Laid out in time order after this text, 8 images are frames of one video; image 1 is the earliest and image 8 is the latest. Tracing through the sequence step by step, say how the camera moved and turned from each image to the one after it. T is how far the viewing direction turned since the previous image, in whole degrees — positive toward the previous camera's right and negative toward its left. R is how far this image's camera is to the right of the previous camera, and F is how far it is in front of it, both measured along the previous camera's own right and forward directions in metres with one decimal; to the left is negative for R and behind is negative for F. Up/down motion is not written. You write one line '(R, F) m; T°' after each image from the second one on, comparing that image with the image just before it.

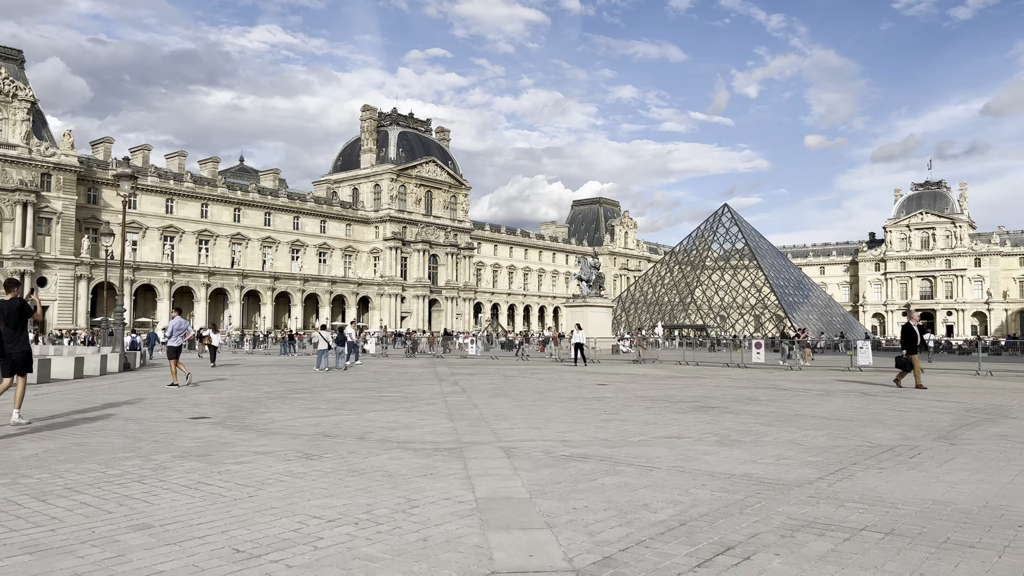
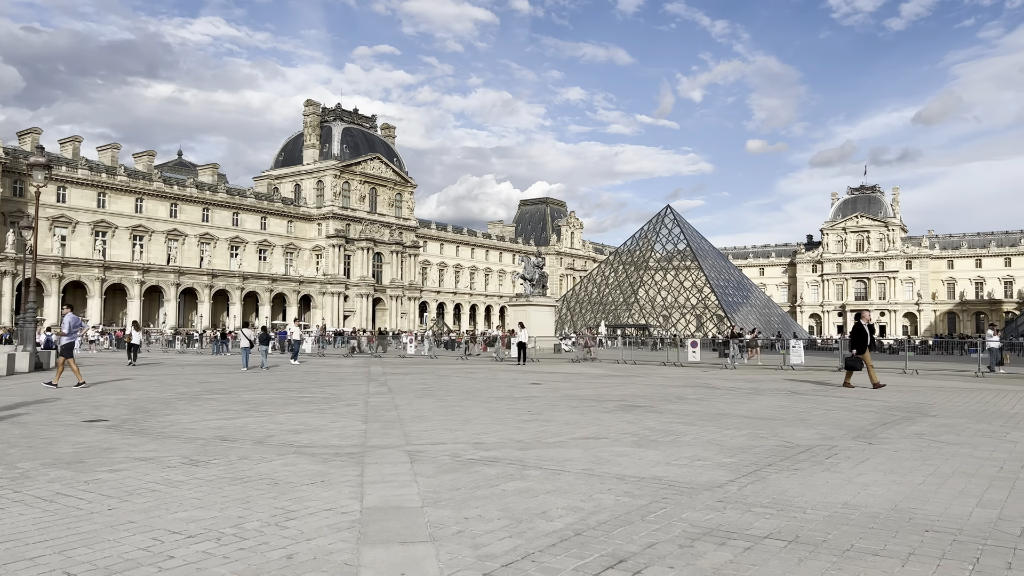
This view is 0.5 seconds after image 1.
(+0.4, +0.4) m; +4°
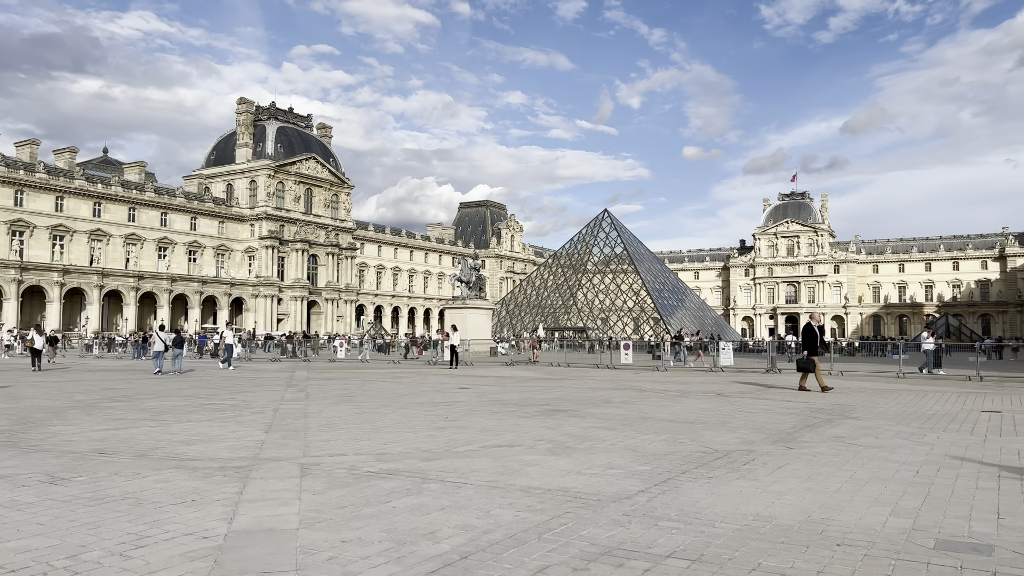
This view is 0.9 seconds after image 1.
(+0.3, +0.4) m; +4°
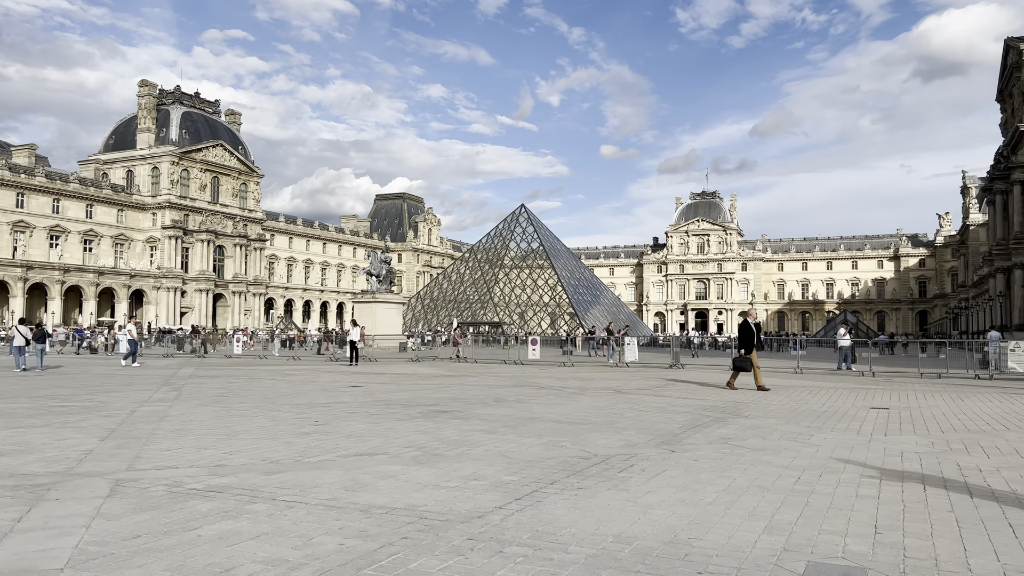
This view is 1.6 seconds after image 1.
(+0.5, +0.6) m; +6°
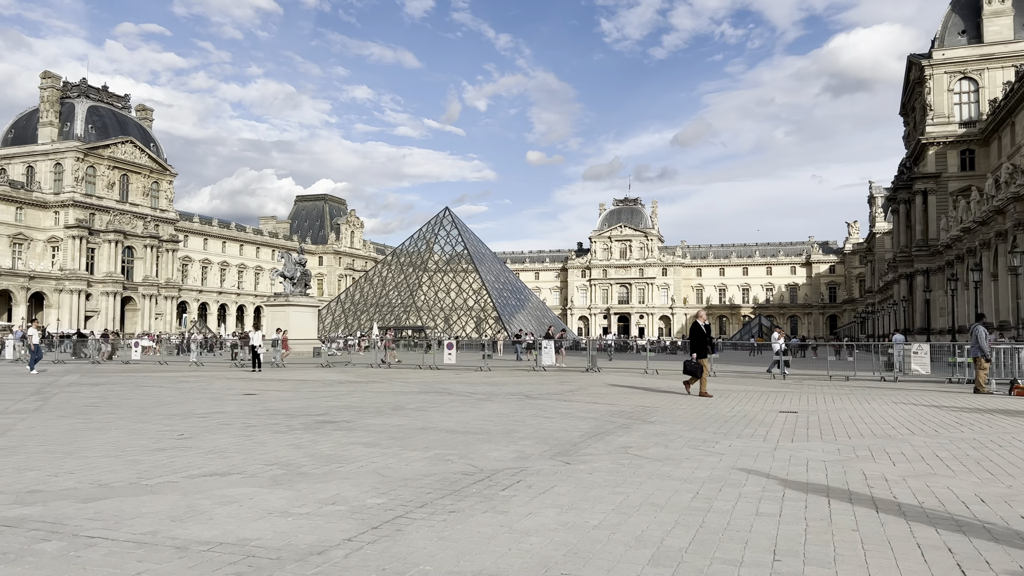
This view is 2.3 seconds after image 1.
(+0.4, +0.7) m; +5°
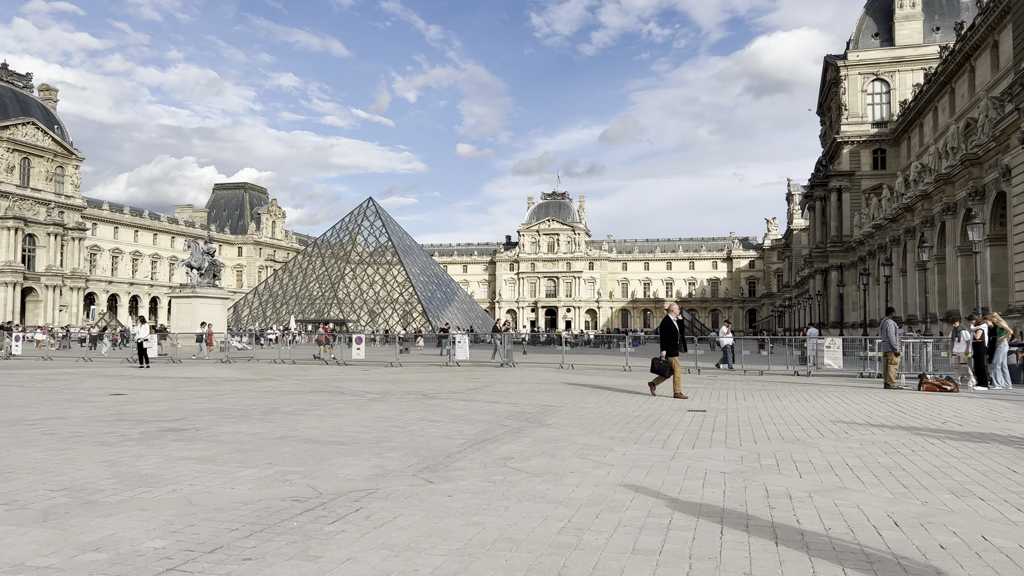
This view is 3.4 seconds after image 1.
(+0.5, +1.0) m; +5°
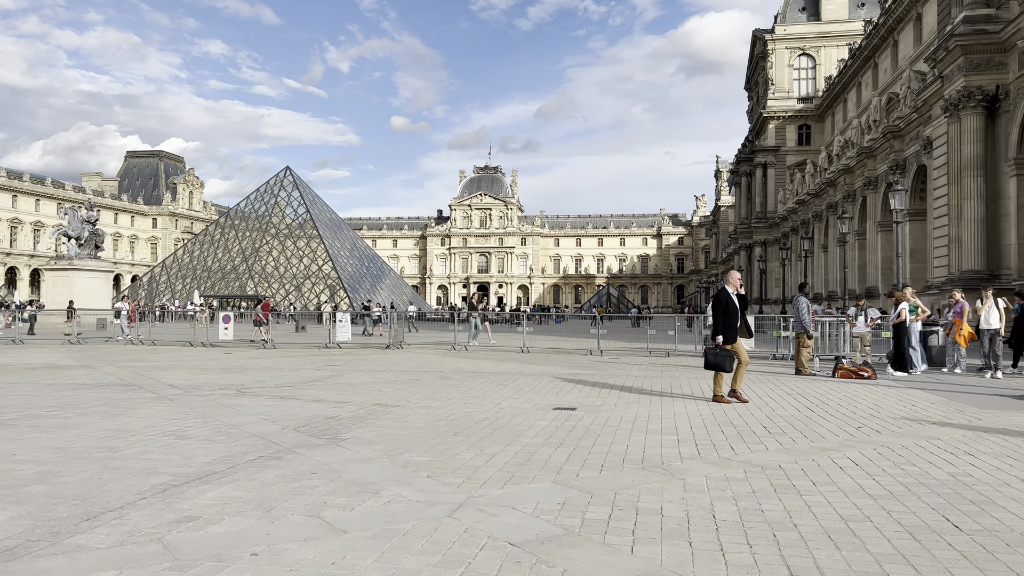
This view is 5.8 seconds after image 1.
(+1.4, +2.4) m; +5°
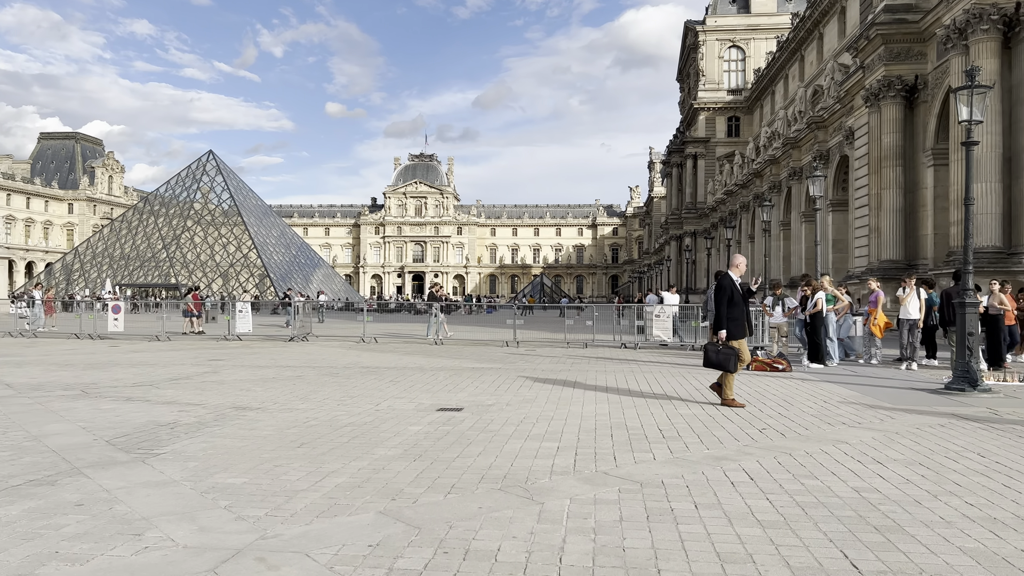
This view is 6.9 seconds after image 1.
(+0.6, +1.0) m; +5°
